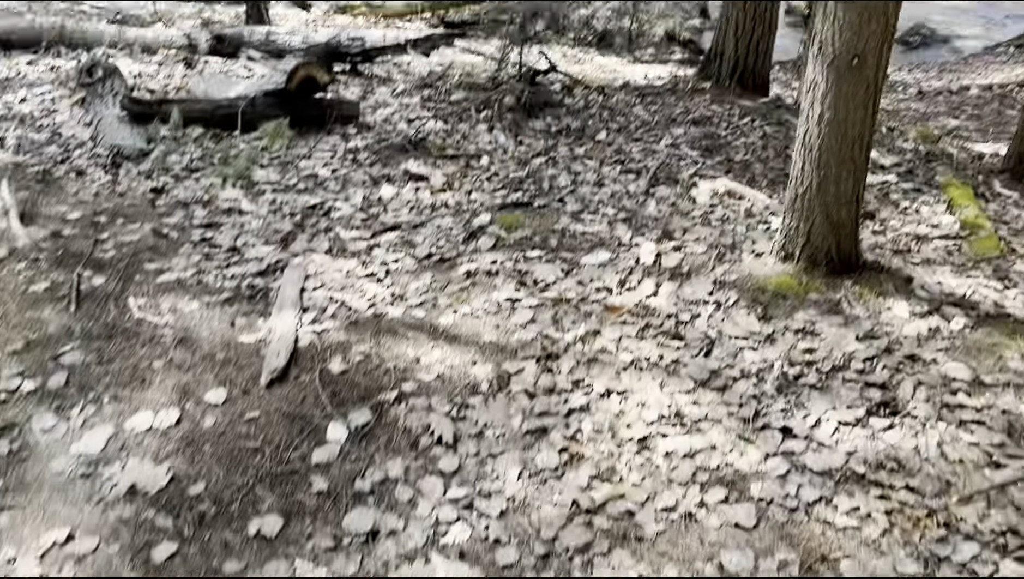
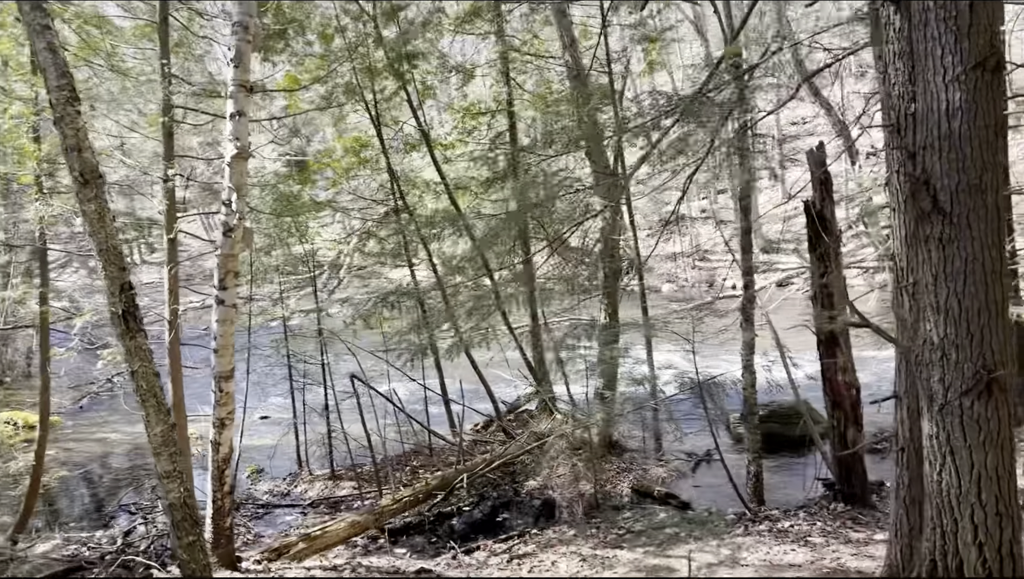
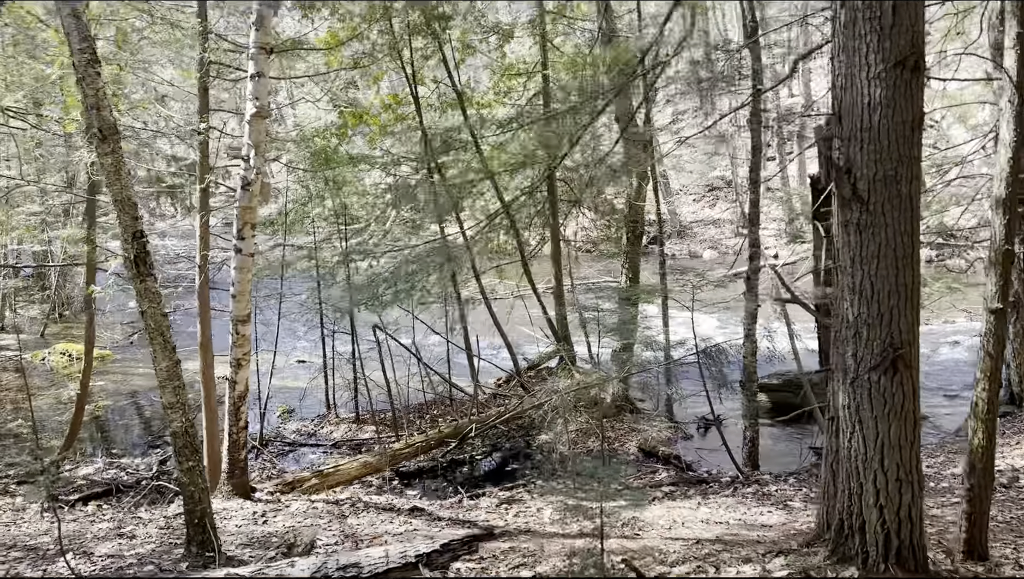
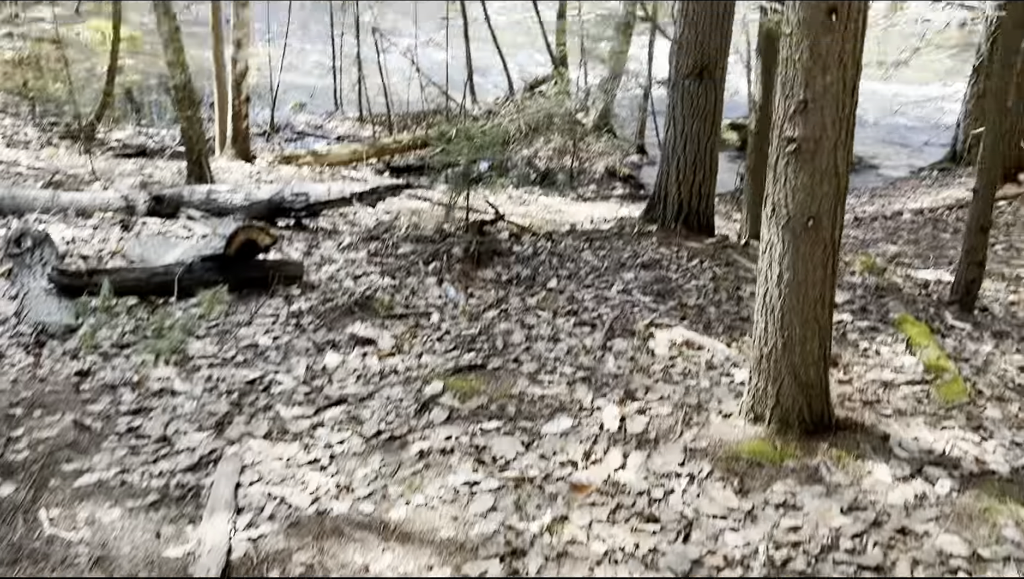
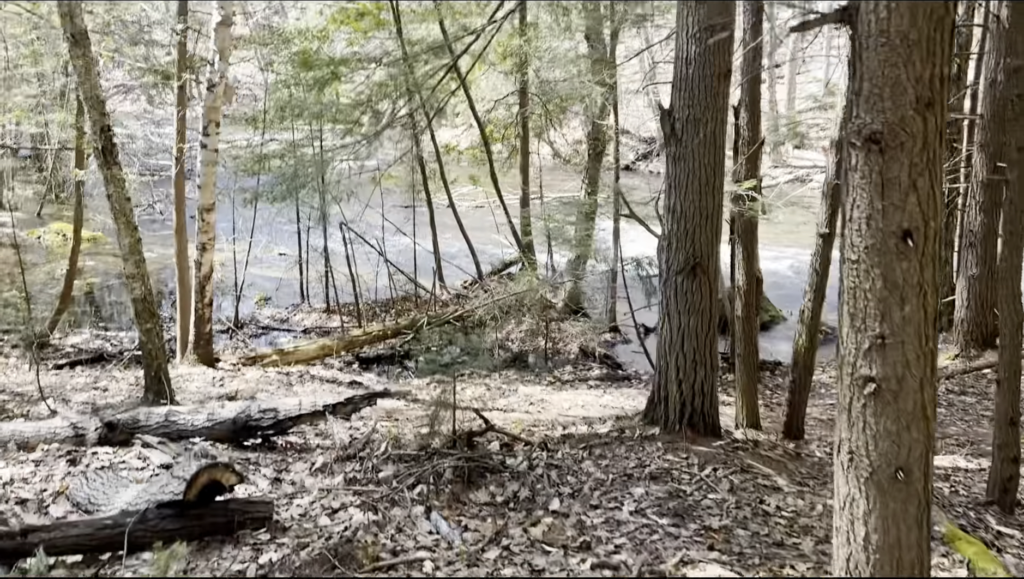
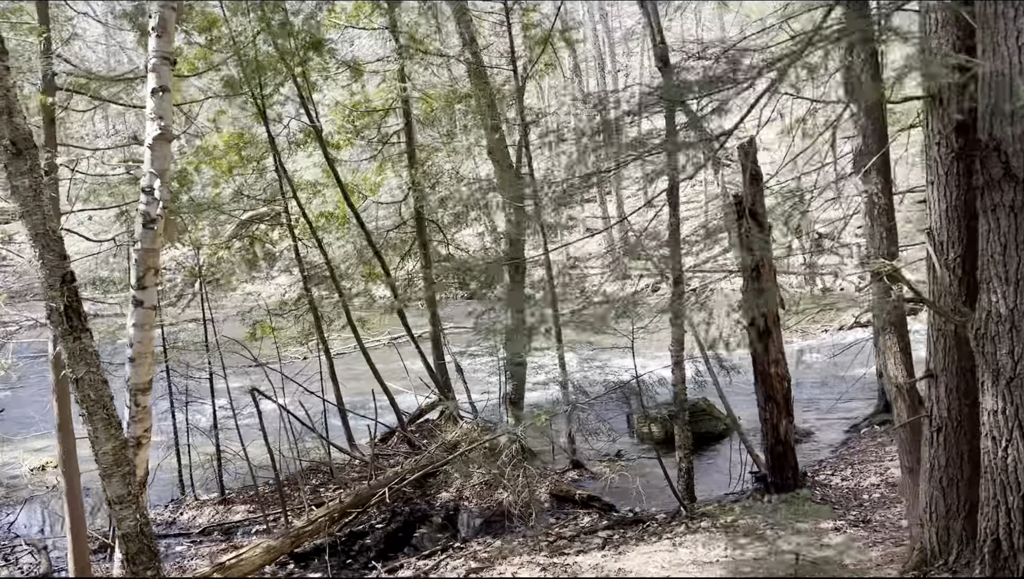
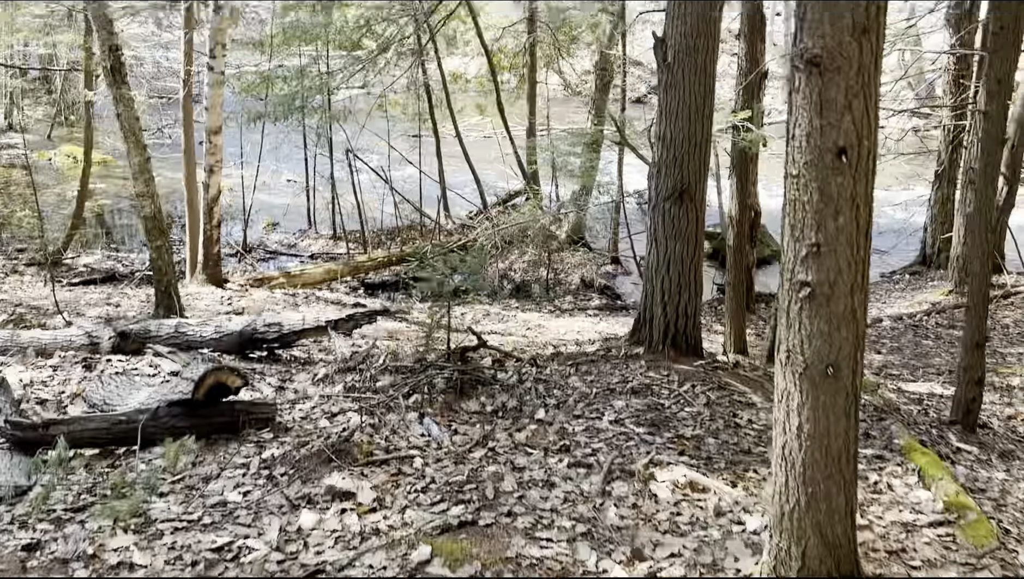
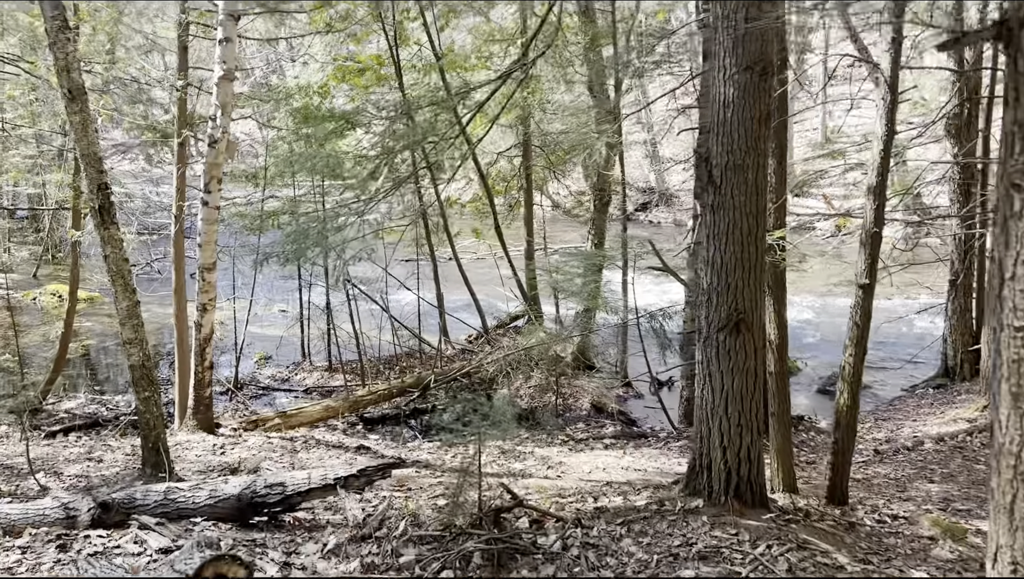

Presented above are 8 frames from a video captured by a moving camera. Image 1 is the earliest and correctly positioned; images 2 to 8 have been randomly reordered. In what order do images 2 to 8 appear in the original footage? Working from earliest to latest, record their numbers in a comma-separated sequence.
4, 7, 5, 8, 3, 2, 6
